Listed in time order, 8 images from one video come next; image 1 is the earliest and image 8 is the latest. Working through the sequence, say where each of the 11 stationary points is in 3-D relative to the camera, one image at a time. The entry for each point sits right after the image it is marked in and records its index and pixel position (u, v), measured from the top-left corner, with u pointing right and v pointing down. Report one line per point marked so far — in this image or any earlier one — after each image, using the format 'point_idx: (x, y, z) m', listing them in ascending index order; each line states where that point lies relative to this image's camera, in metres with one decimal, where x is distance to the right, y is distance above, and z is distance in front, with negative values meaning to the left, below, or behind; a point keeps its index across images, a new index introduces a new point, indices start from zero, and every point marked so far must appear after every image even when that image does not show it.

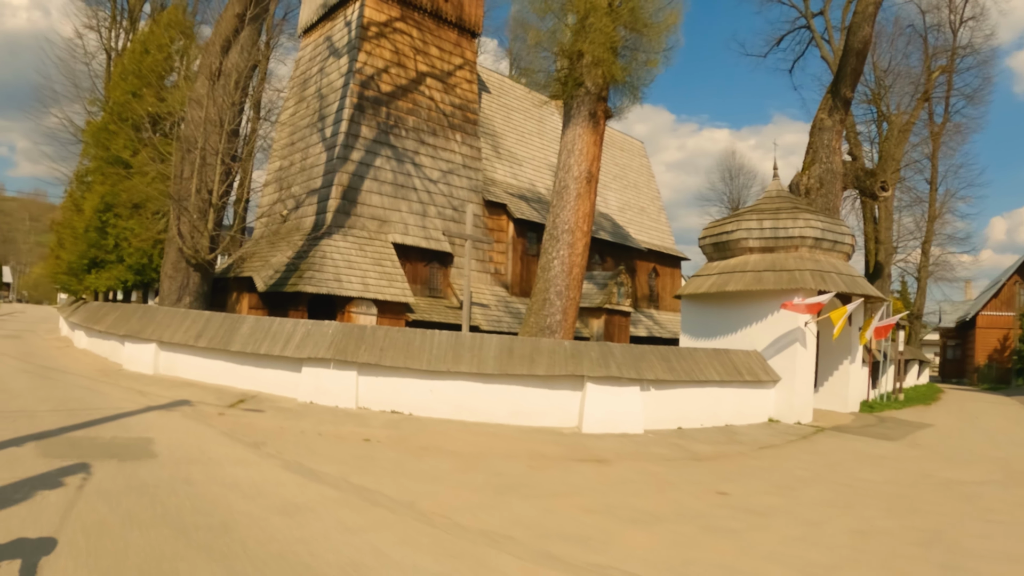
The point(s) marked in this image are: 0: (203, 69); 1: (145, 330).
0: (-6.4, +4.5, +13.8) m
1: (-7.1, -0.8, +12.9) m
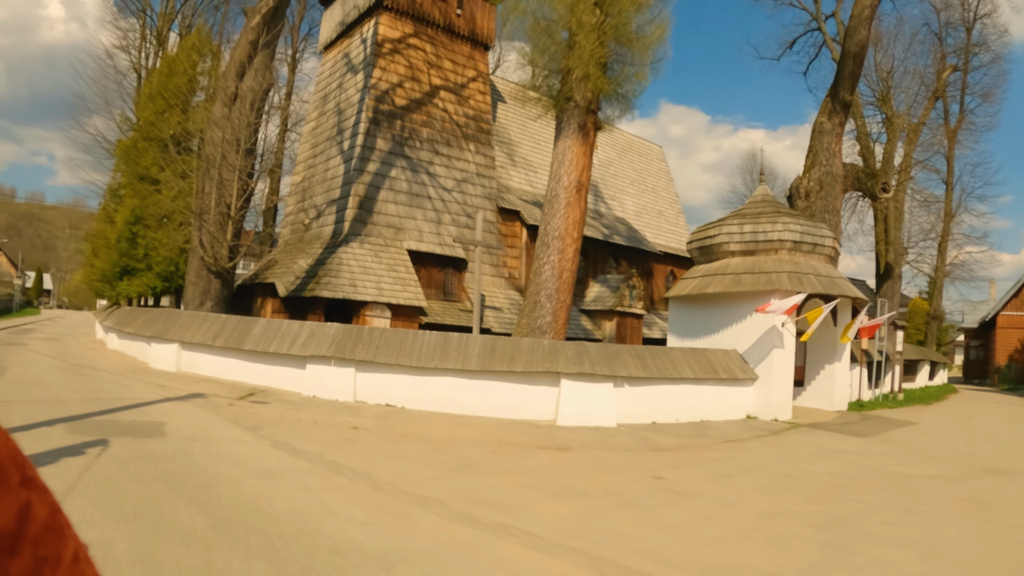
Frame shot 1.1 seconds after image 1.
0: (-6.6, +4.4, +15.0) m
1: (-7.3, -0.9, +14.1) m
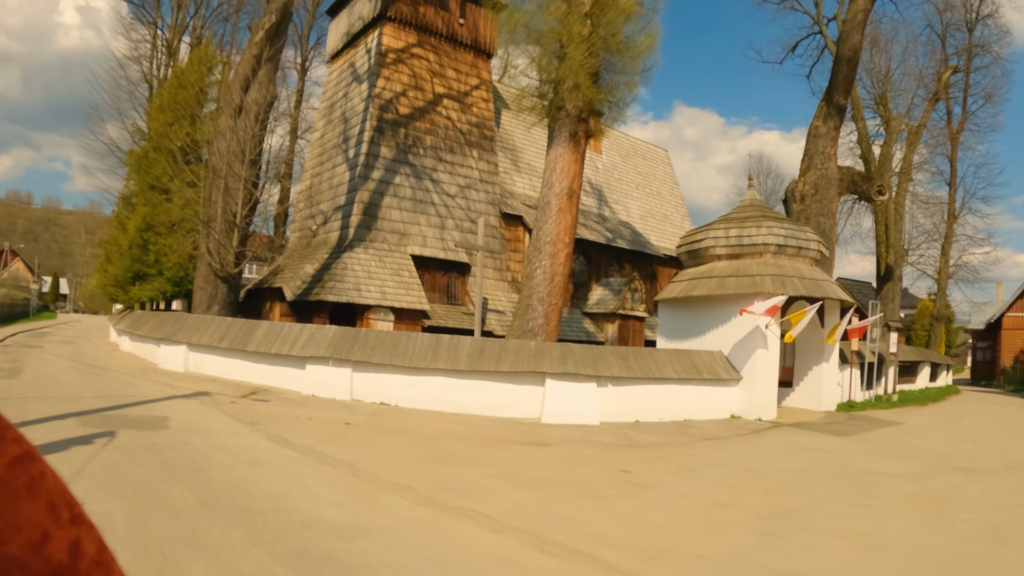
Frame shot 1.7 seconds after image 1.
0: (-6.7, +4.3, +15.6) m
1: (-7.4, -1.0, +14.7) m
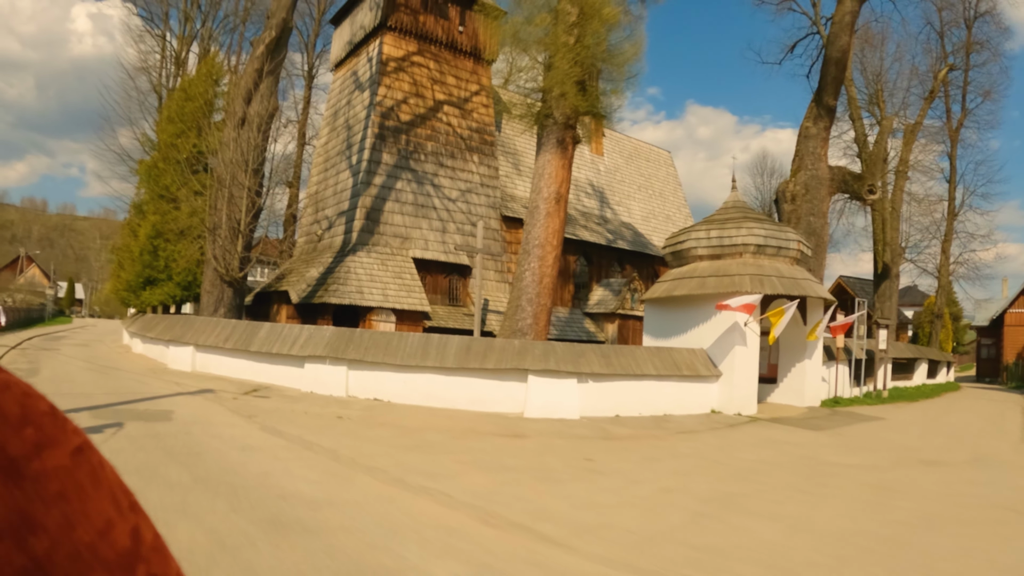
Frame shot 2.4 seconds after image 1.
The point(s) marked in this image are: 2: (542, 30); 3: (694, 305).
0: (-6.9, +4.2, +16.4) m
1: (-7.6, -1.1, +15.5) m
2: (+0.7, +6.2, +16.1) m
3: (+3.9, -0.4, +14.4) m
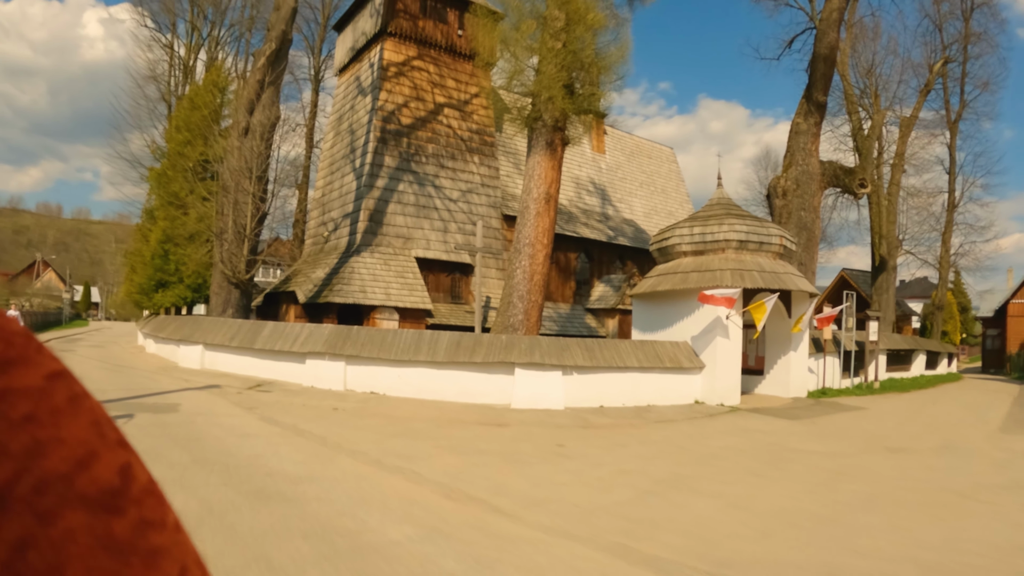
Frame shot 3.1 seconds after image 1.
0: (-7.2, +4.2, +17.2) m
1: (-7.8, -1.1, +16.3) m
2: (+0.5, +6.3, +16.7) m
3: (+3.7, -0.3, +14.9) m
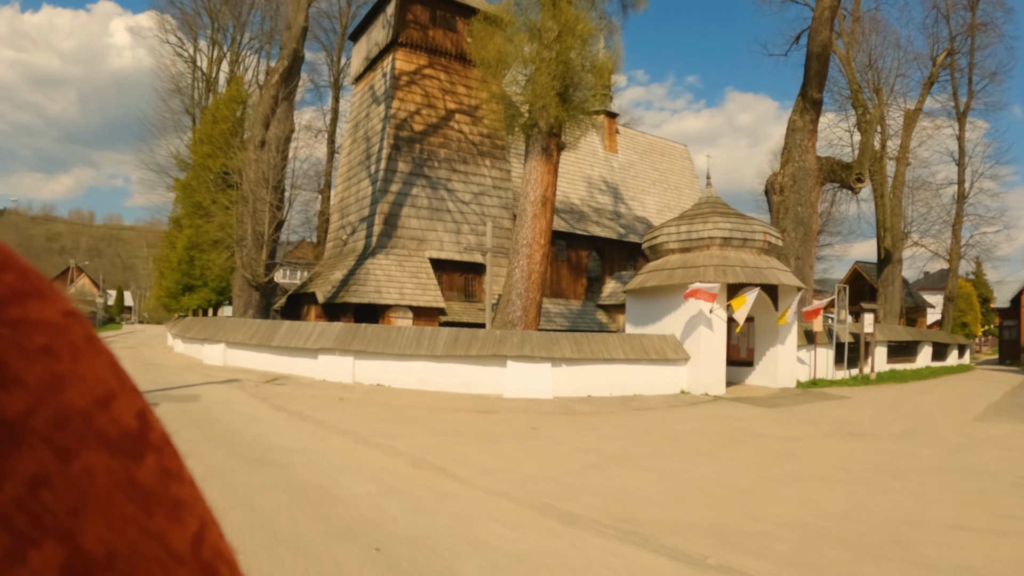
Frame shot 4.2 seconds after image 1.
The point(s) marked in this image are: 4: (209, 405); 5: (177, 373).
0: (-7.2, +4.1, +18.4) m
1: (-7.8, -1.2, +17.6) m
2: (+0.4, +6.4, +17.6) m
3: (+3.7, -0.2, +15.8) m
4: (-4.4, -1.7, +9.7) m
5: (-7.2, -1.8, +14.3) m
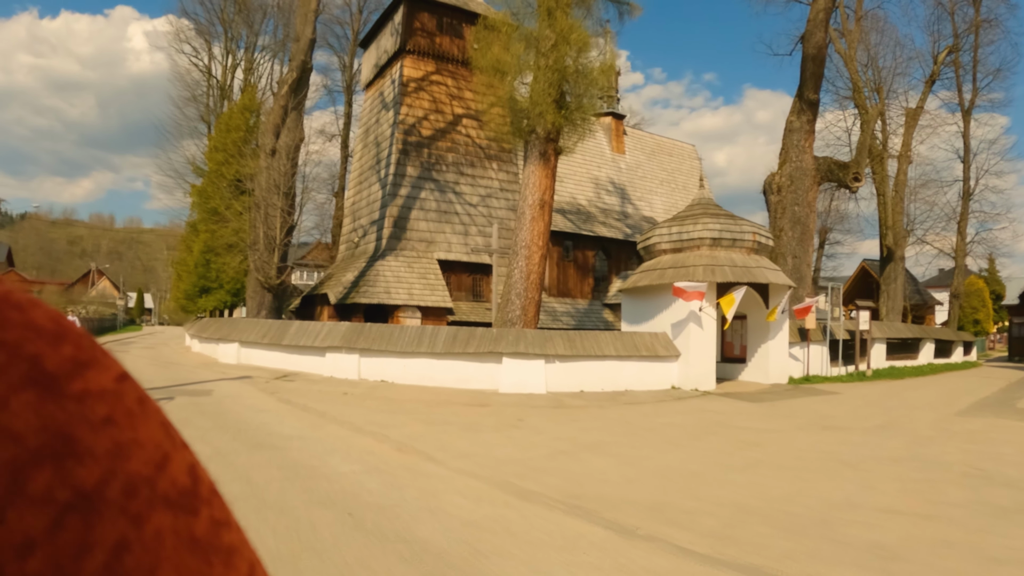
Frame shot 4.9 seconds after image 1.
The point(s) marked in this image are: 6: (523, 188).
0: (-7.2, +4.0, +19.3) m
1: (-7.8, -1.3, +18.5) m
2: (+0.3, +6.3, +18.3) m
3: (+3.6, -0.1, +16.4) m
4: (-4.6, -1.8, +10.5) m
5: (-7.3, -1.9, +15.2) m
6: (+0.3, +2.7, +18.1) m
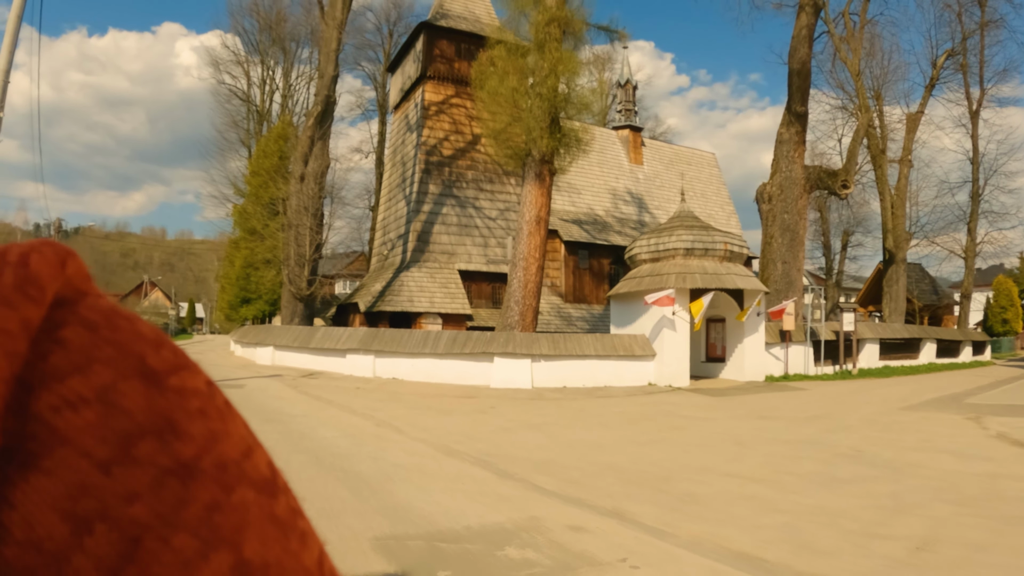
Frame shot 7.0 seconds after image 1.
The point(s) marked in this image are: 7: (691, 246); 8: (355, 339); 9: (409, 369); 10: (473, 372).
0: (-7.2, +3.7, +21.8) m
1: (-7.7, -1.6, +21.0) m
2: (+0.3, +6.1, +20.4) m
3: (+3.5, -0.3, +18.3) m
4: (-5.0, -2.0, +12.9) m
5: (-7.4, -2.2, +17.7) m
6: (+0.3, +2.5, +20.2) m
7: (+5.1, +1.1, +18.3) m
8: (-4.2, -1.4, +17.7) m
9: (-2.6, -2.1, +16.8) m
10: (-0.9, -2.1, +16.2) m
